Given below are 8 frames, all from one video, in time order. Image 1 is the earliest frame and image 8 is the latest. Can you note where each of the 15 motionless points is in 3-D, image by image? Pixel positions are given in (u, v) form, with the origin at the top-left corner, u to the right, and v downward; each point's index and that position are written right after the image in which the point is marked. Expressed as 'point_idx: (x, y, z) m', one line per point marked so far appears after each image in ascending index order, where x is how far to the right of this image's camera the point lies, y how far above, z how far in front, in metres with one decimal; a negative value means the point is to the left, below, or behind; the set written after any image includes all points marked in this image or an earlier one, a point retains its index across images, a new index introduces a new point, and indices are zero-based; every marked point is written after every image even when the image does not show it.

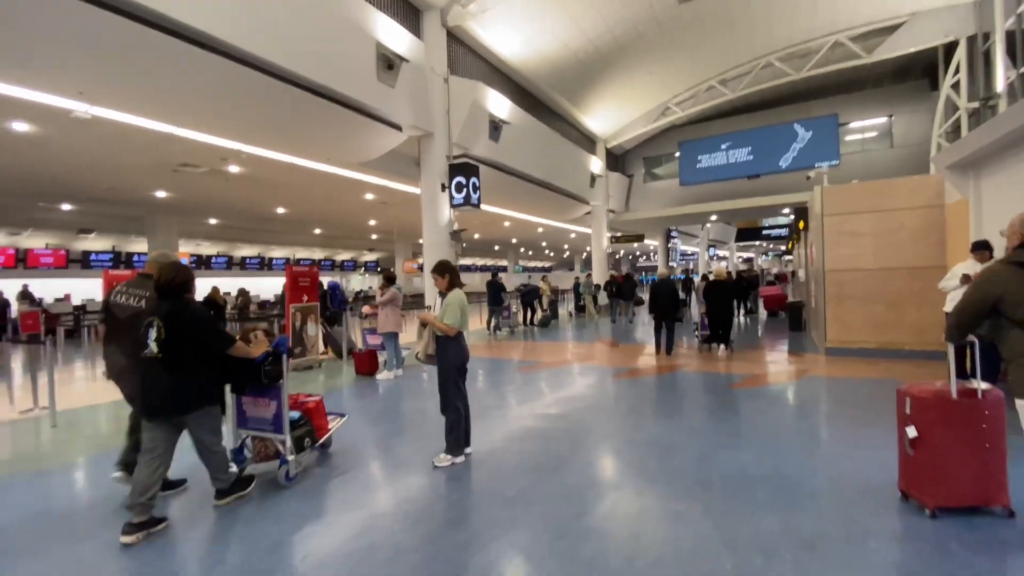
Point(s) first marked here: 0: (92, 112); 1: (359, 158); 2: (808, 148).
0: (-6.0, +2.5, +7.2) m
1: (-3.0, +2.5, +9.8) m
2: (+10.1, +4.8, +17.4) m
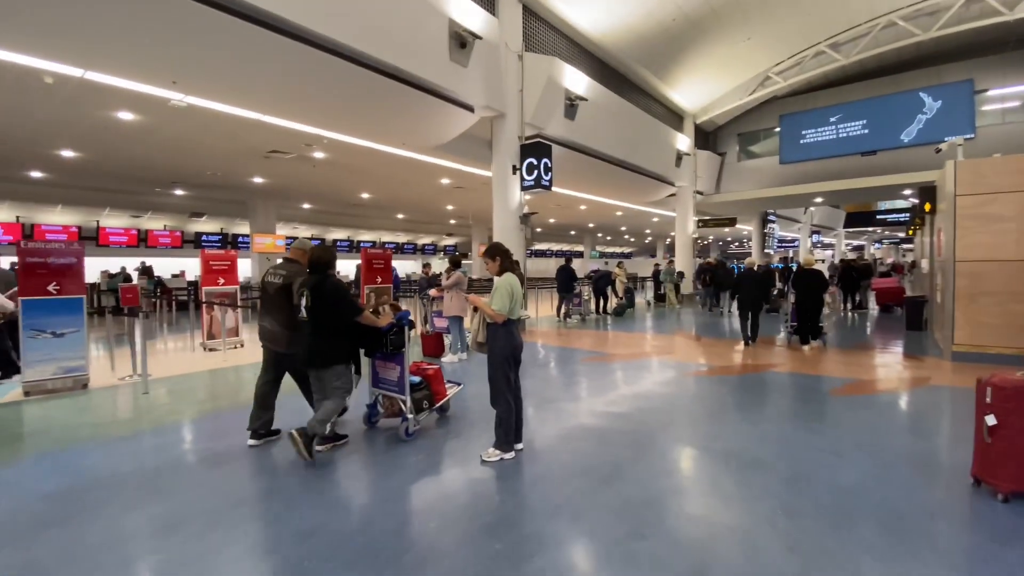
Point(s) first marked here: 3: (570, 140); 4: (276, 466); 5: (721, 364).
0: (-4.9, +2.9, +7.7) m
1: (-1.5, +2.9, +9.8) m
2: (+12.7, +5.0, +15.1) m
3: (+1.3, +3.4, +11.7) m
4: (-1.8, -1.4, +3.9) m
5: (+3.2, -1.2, +7.8) m
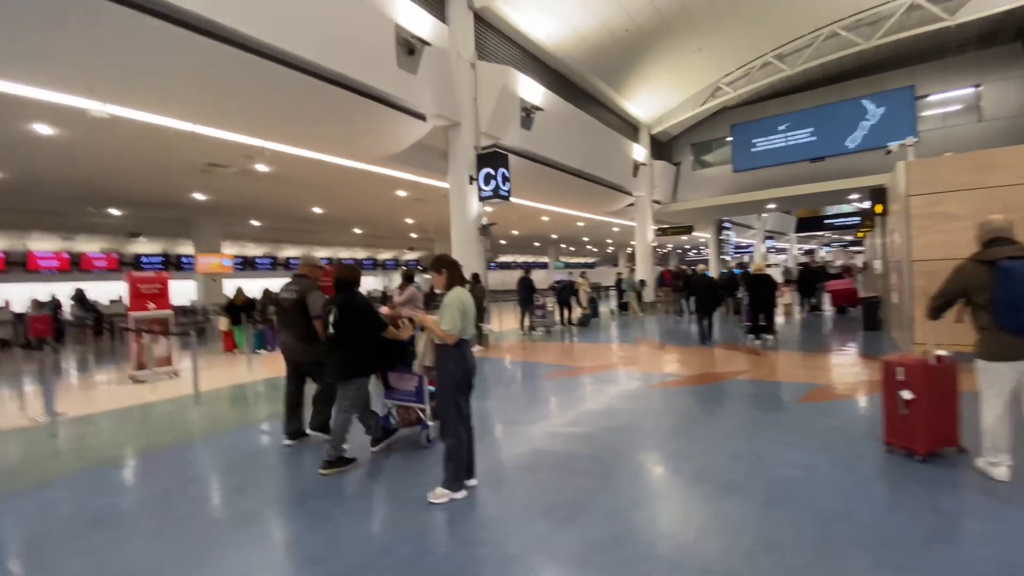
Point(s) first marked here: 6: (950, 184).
0: (-5.6, +2.5, +7.1) m
1: (-2.4, +2.6, +9.4) m
2: (+11.3, +5.0, +15.7) m
3: (+0.3, +3.1, +11.5) m
4: (-2.1, -1.6, +3.4) m
5: (+2.6, -1.3, +7.6) m
6: (+5.6, +1.3, +6.5) m
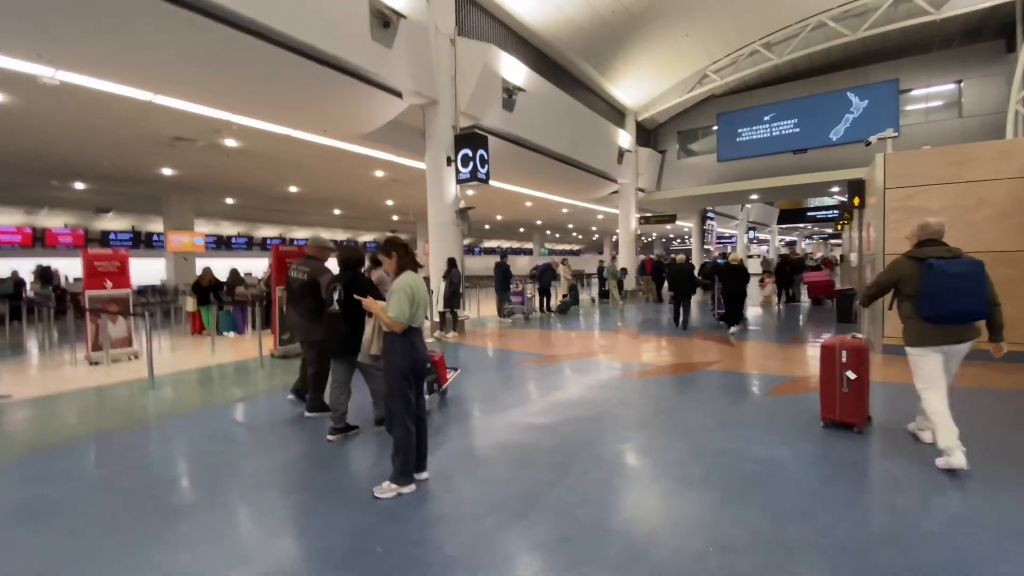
0: (-6.0, +2.8, +6.7) m
1: (-2.8, +2.9, +9.0) m
2: (+10.8, +5.2, +15.7) m
3: (-0.1, +3.5, +11.3) m
4: (-2.4, -1.4, +3.2) m
5: (+2.2, -1.1, +7.5) m
6: (+5.3, +1.4, +6.5) m
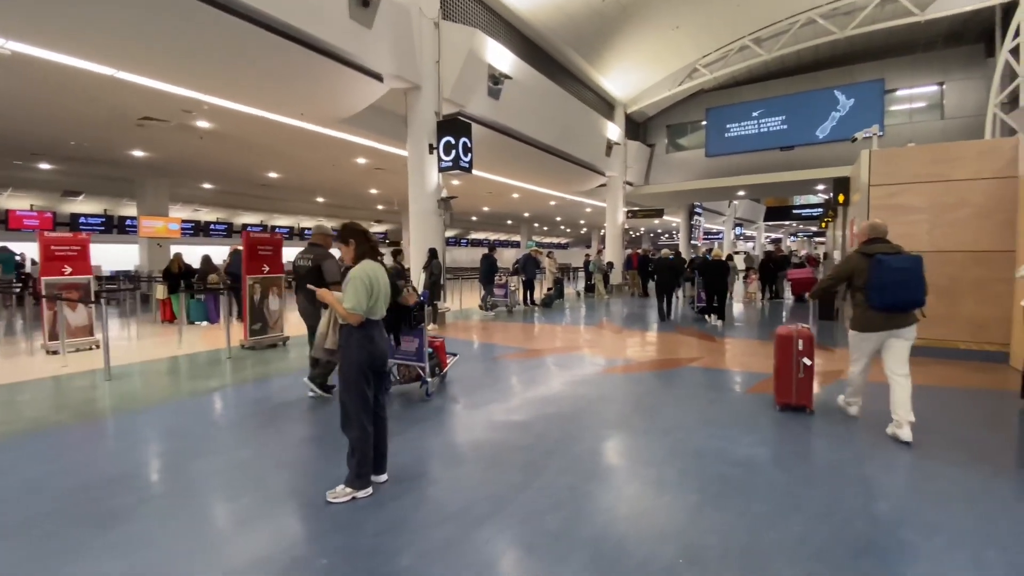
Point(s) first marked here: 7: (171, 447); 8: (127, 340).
0: (-6.2, +3.0, +6.3) m
1: (-3.0, +3.0, +8.8) m
2: (+10.4, +5.3, +15.7) m
3: (-0.4, +3.6, +11.0) m
4: (-2.6, -1.3, +3.0) m
5: (+1.9, -1.0, +7.4) m
6: (+5.0, +1.4, +6.4) m
7: (-2.7, -1.3, +4.0) m
8: (-6.3, -0.9, +8.3) m
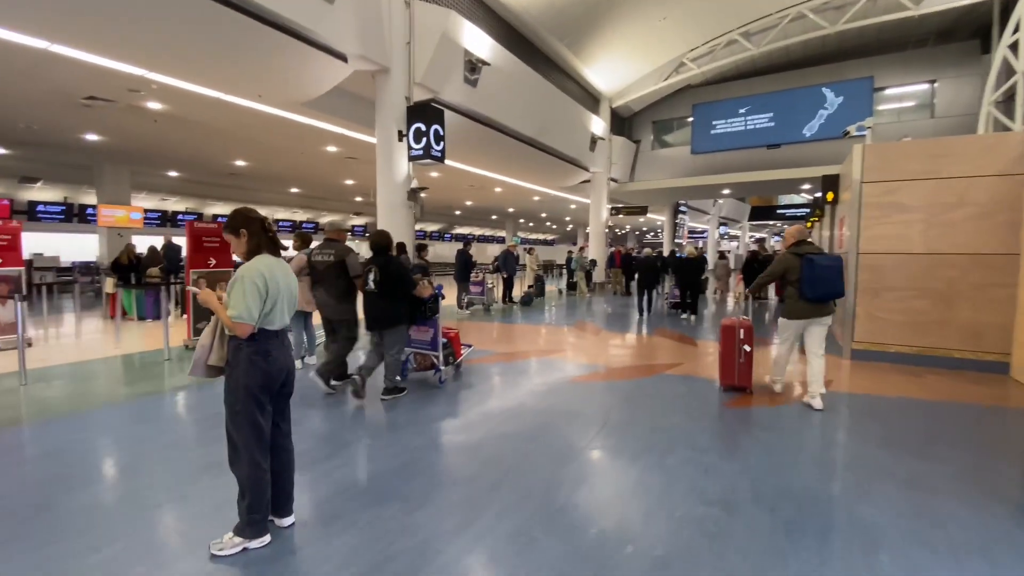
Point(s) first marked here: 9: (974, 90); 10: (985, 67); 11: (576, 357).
0: (-6.5, +3.1, +5.6) m
1: (-3.4, +3.1, +8.2) m
2: (+9.9, +5.3, +15.4) m
3: (-0.9, +3.7, +10.5) m
4: (-2.9, -1.3, +2.5) m
5: (+1.5, -1.0, +7.0) m
6: (+4.6, +1.4, +6.0) m
7: (-3.0, -1.2, +3.4) m
8: (-6.8, -0.8, +7.7) m
9: (+13.9, +5.9, +15.3) m
10: (+14.0, +6.5, +15.1) m
11: (+0.9, -1.0, +7.3) m
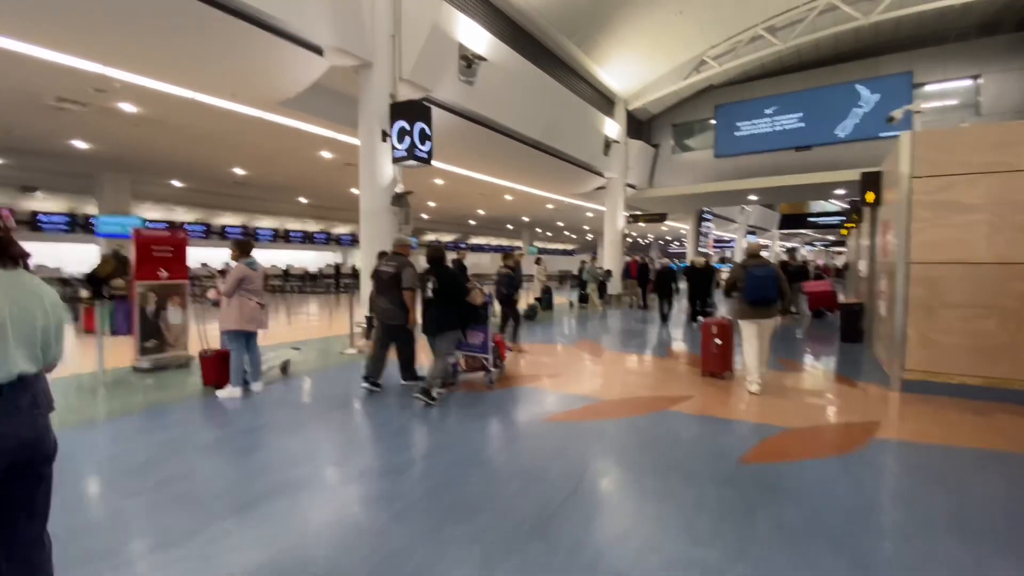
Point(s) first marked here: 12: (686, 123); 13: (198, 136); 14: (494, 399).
0: (-6.7, +2.9, +5.2) m
1: (-3.5, +2.9, +7.5) m
2: (+10.1, +4.9, +14.2) m
3: (-0.9, +3.4, +9.8) m
4: (-3.3, -1.4, +1.7) m
5: (+1.3, -1.2, +6.1) m
6: (+4.4, +1.2, +5.0) m
7: (-3.4, -1.3, +2.7) m
8: (-6.9, -0.9, +7.2) m
9: (+14.1, +5.6, +13.9) m
10: (+14.2, +6.2, +13.7) m
11: (+0.8, -1.2, +6.4) m
12: (+6.6, +6.3, +19.4) m
13: (-6.3, +3.0, +10.2) m
14: (-0.2, -1.3, +5.3) m
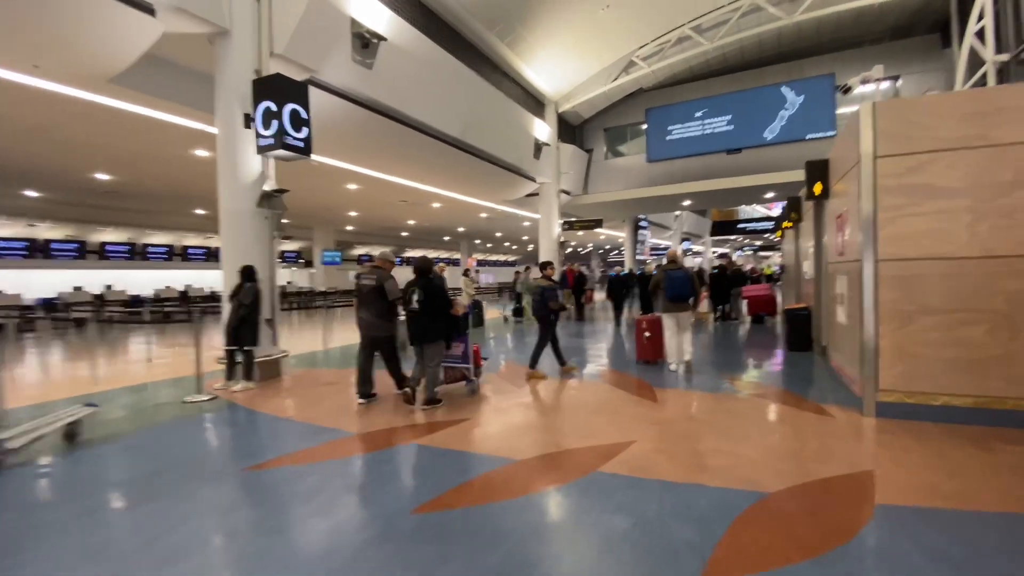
0: (-7.7, +2.6, +3.2) m
1: (-4.8, +2.6, +5.9) m
2: (+8.0, +4.8, +14.0) m
3: (-2.4, +3.1, +8.4) m
4: (-3.7, -1.6, 0.0) m
5: (+0.3, -1.3, +4.8) m
6: (+3.5, +1.2, +4.1) m
7: (-4.0, -1.5, +1.0) m
8: (-7.9, -1.4, +5.1) m
9: (+12.0, +5.6, +14.2) m
10: (+12.0, +6.2, +14.0) m
11: (-0.3, -1.4, +5.1) m
12: (+3.9, +6.0, +18.9) m
13: (-7.8, +2.5, +8.2) m
14: (-1.1, -1.4, +3.9) m
